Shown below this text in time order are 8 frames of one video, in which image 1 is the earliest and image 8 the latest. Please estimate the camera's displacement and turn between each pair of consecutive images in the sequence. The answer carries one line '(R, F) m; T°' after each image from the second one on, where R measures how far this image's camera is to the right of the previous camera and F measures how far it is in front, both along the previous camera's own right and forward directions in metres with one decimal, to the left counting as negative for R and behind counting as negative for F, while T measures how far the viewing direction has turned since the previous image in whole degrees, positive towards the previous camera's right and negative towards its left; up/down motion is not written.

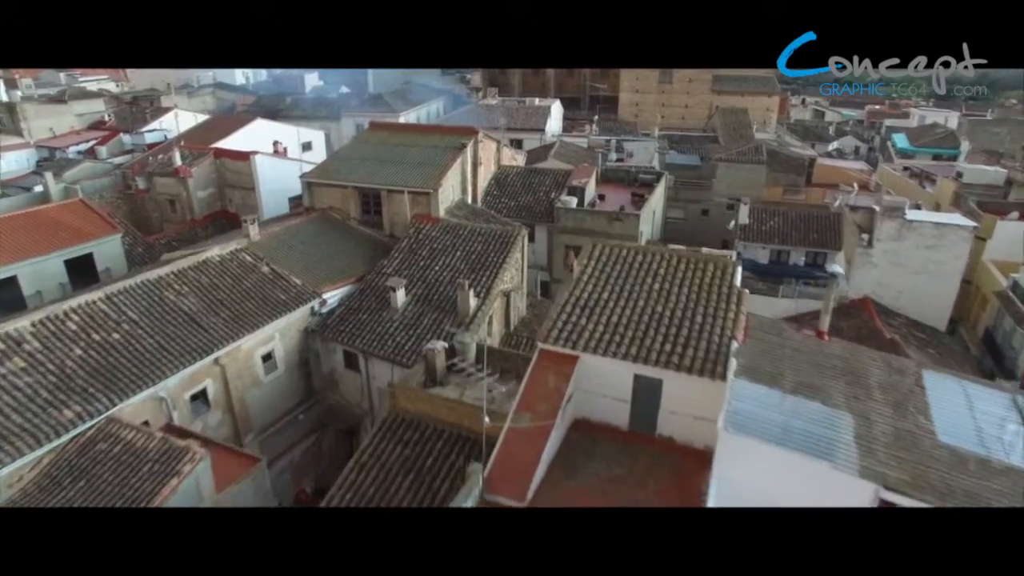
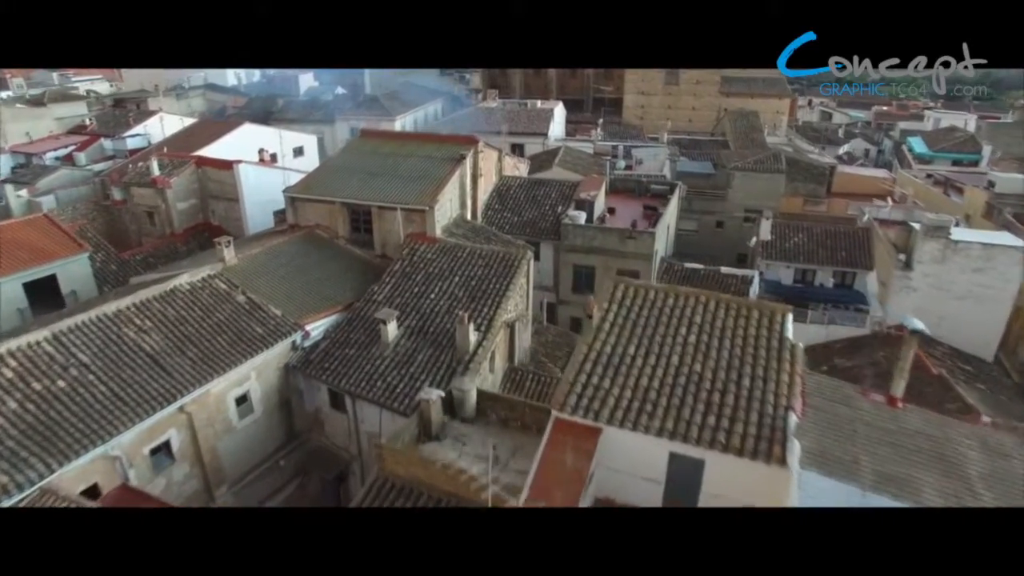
(0.0, +0.8) m; 0°
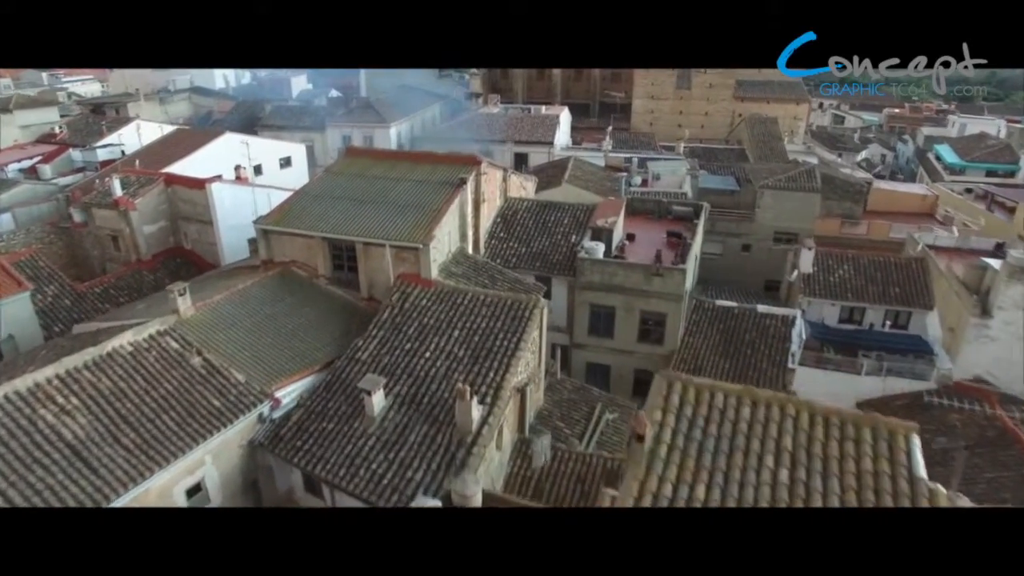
(-0.1, +1.2) m; 0°
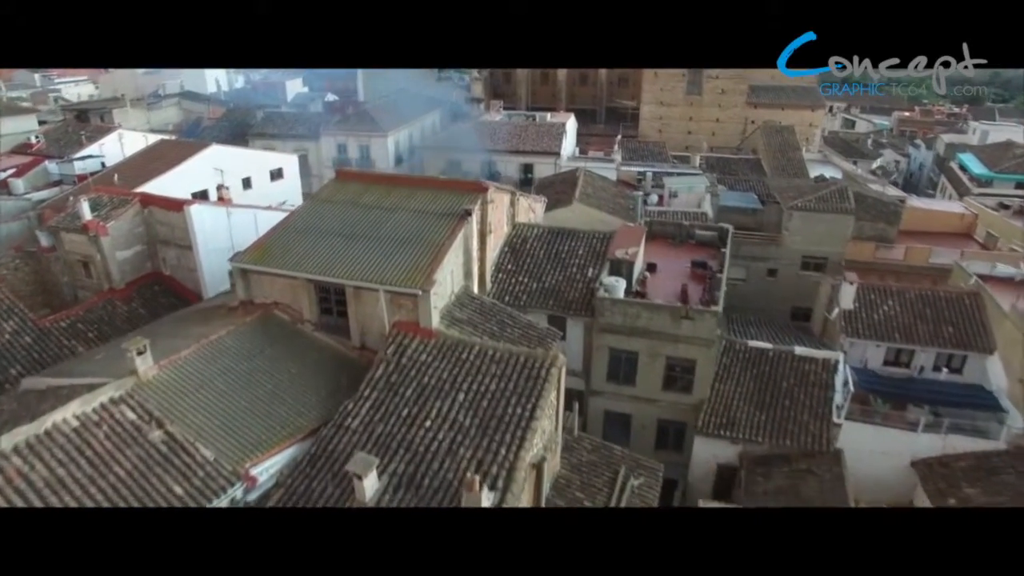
(-0.1, +0.9) m; 0°
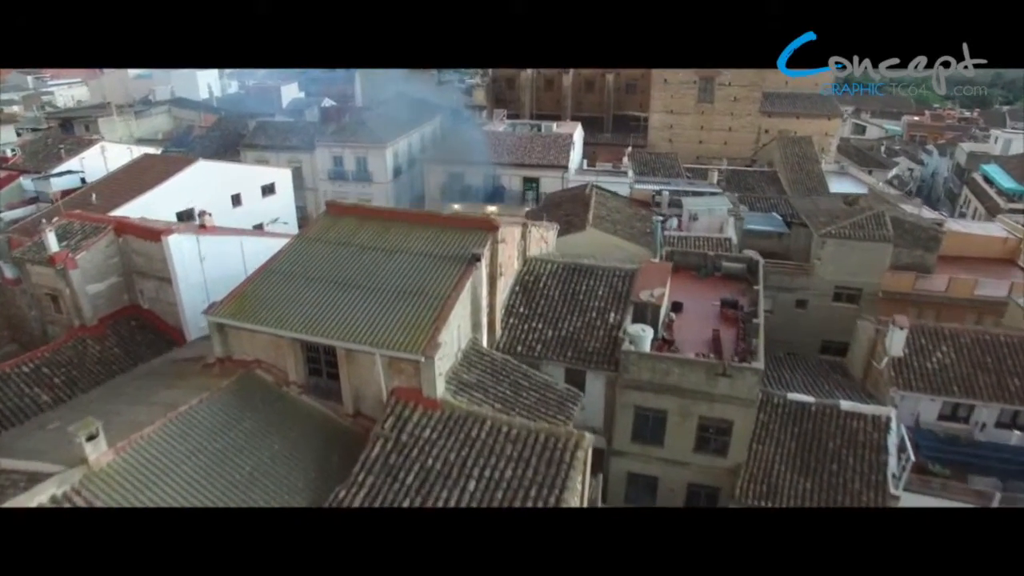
(-0.1, +0.8) m; 0°
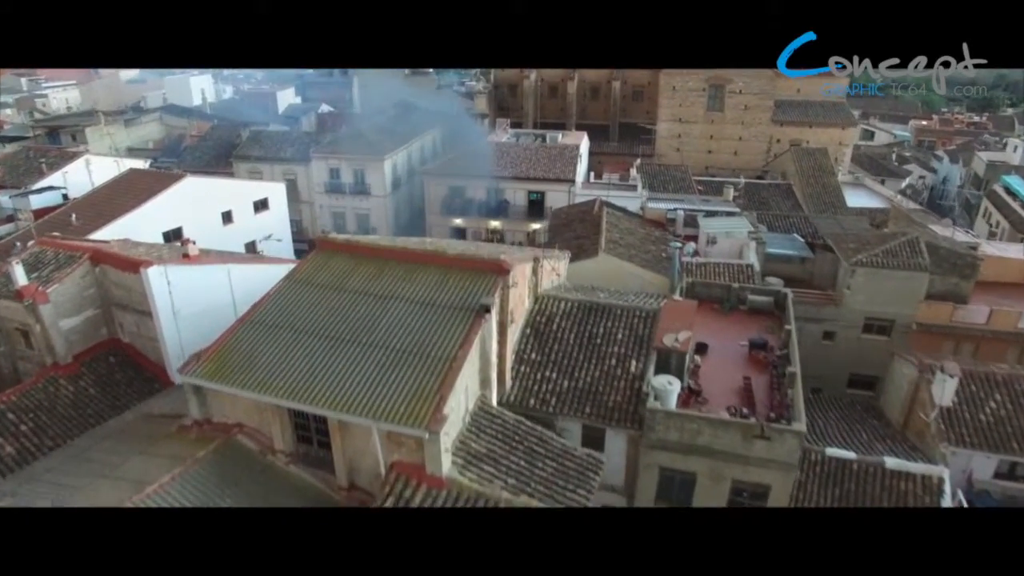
(-0.1, +0.7) m; 0°
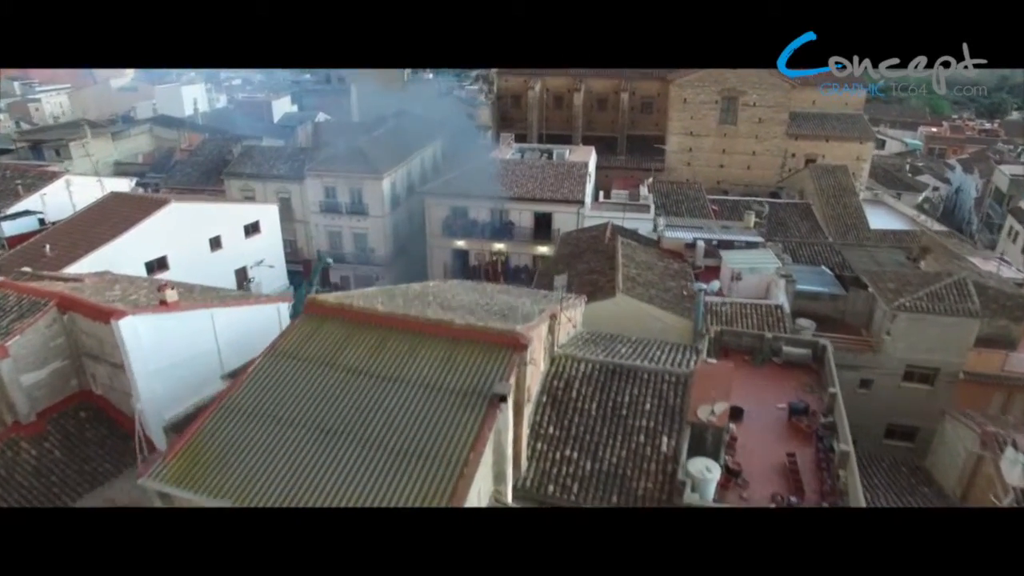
(-0.1, +0.8) m; 0°
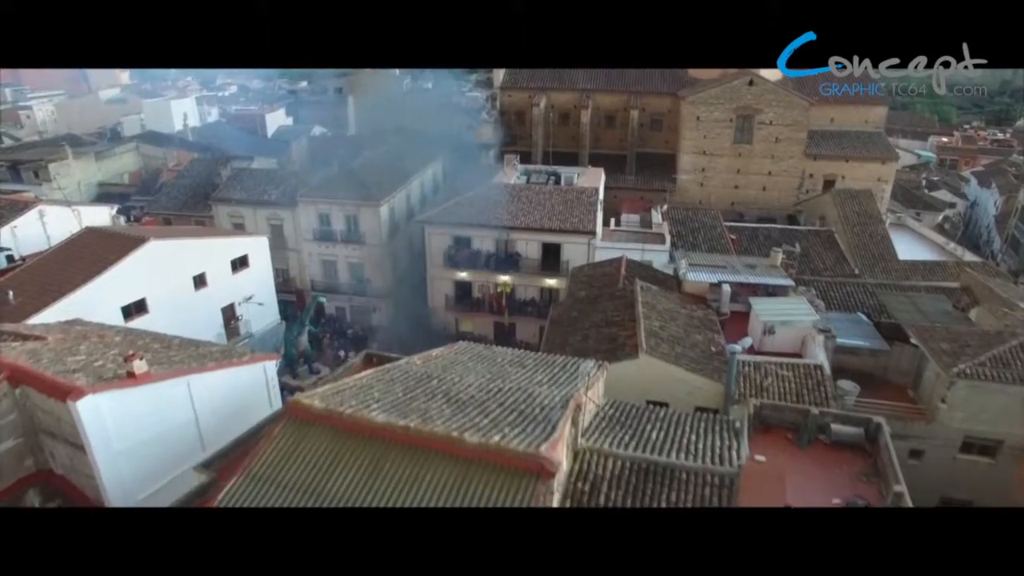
(-0.1, +0.9) m; 0°
